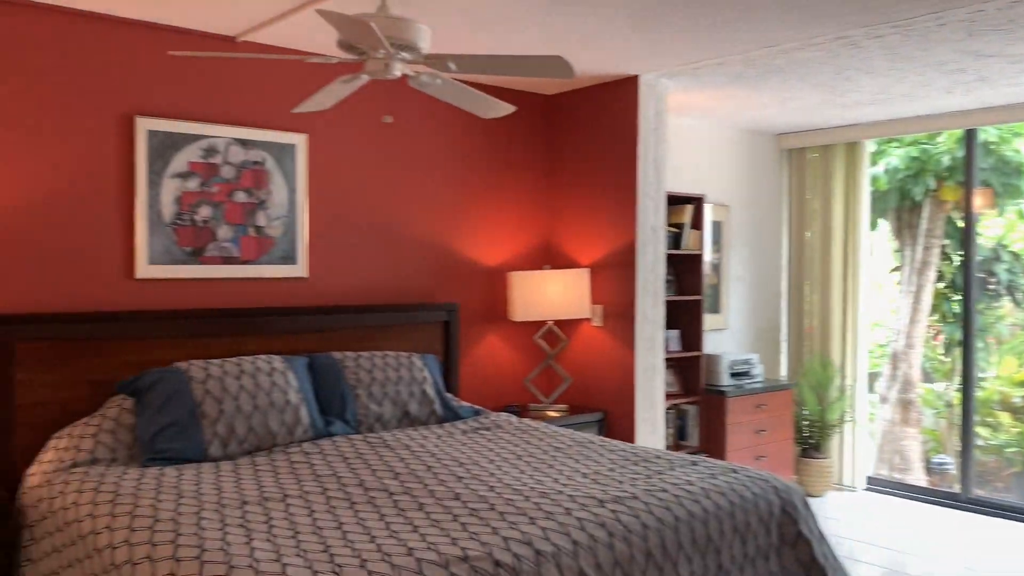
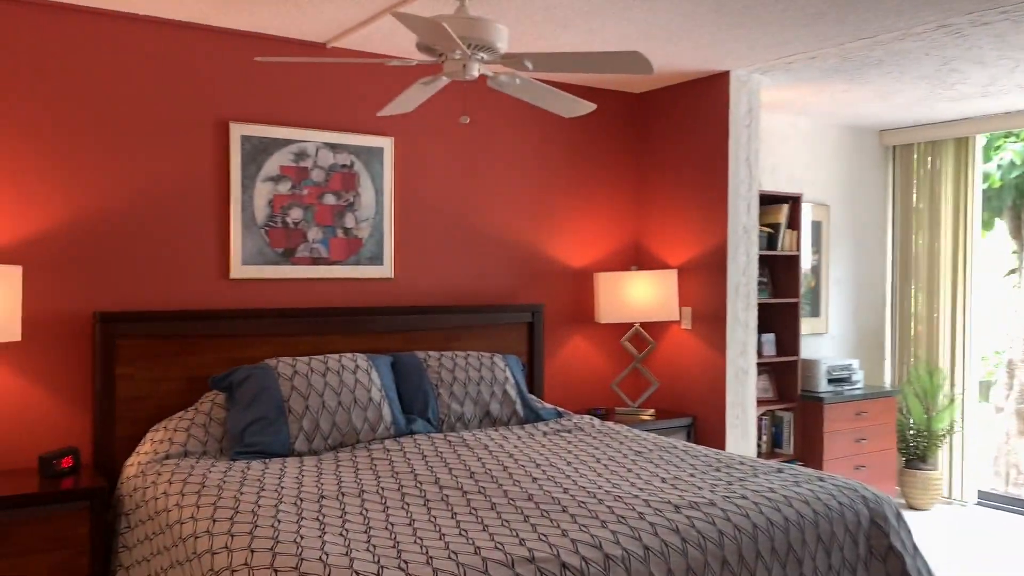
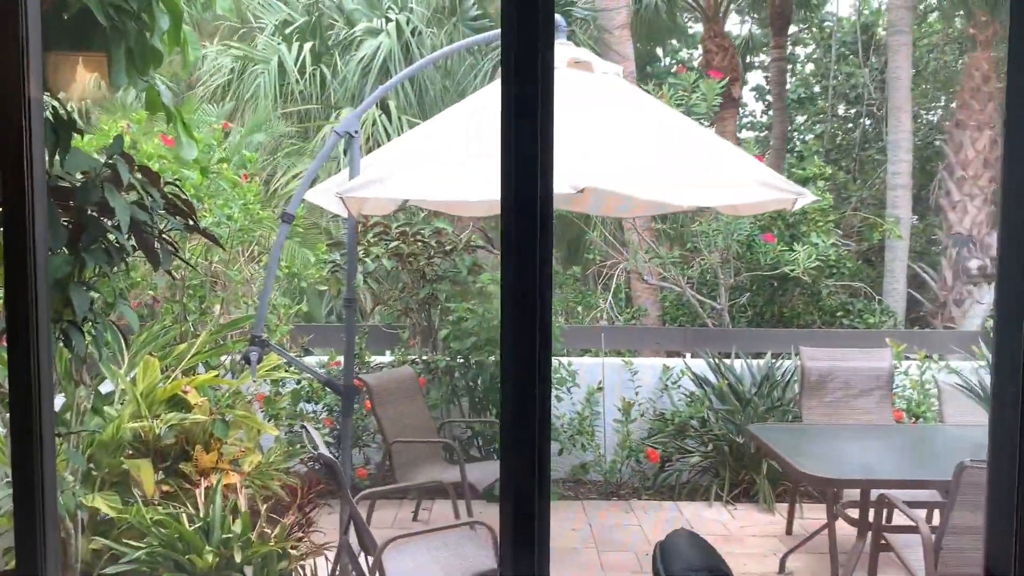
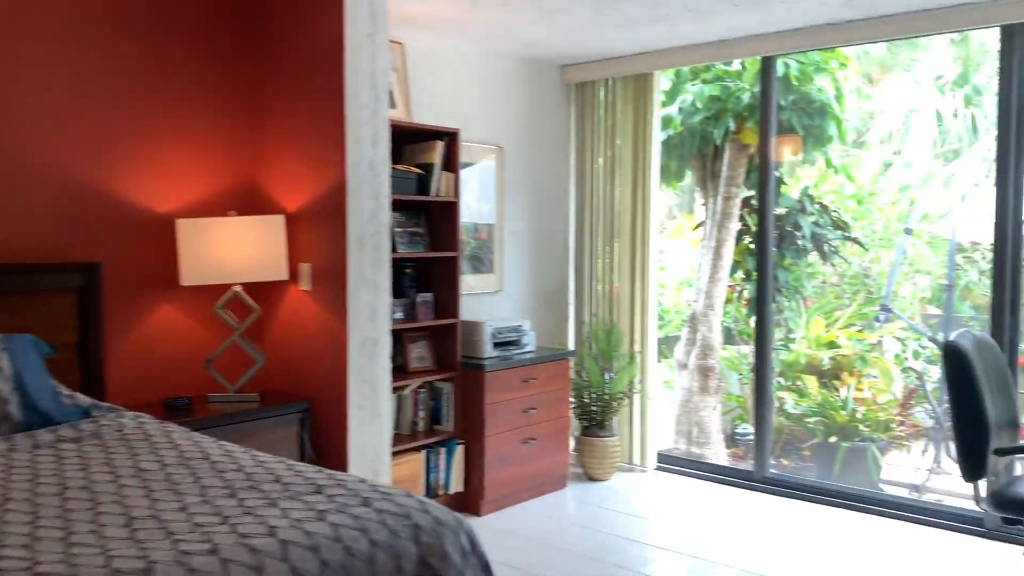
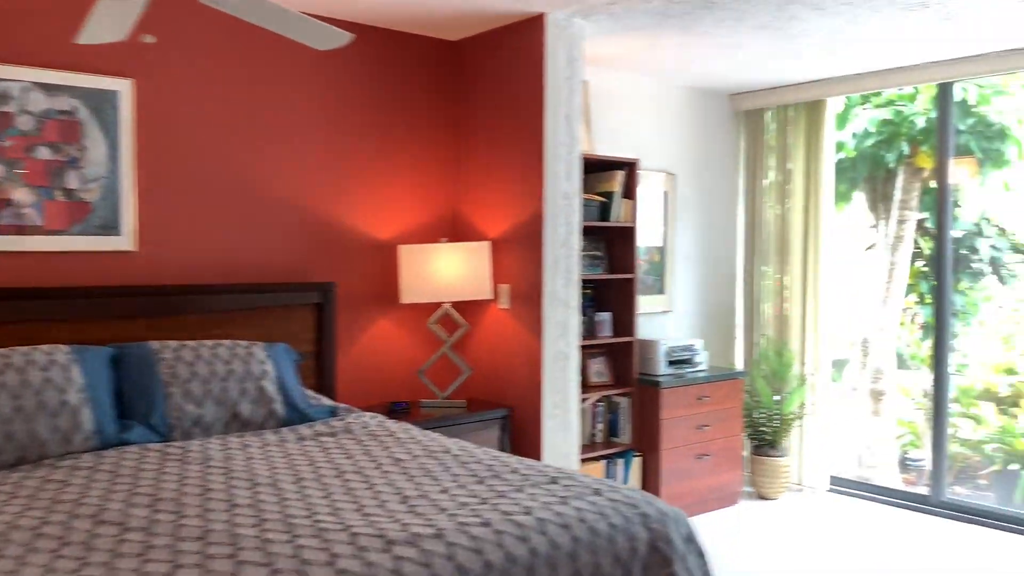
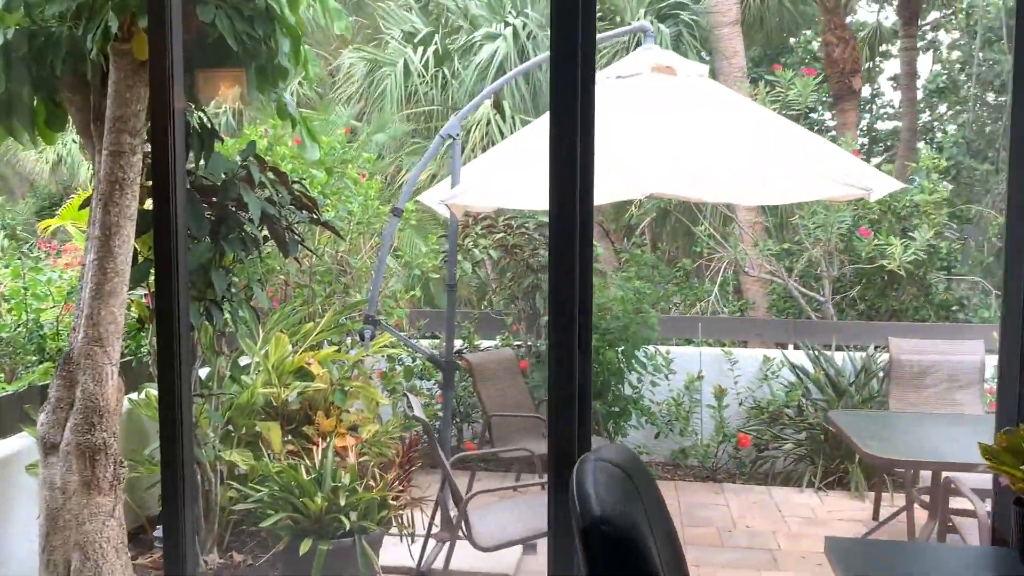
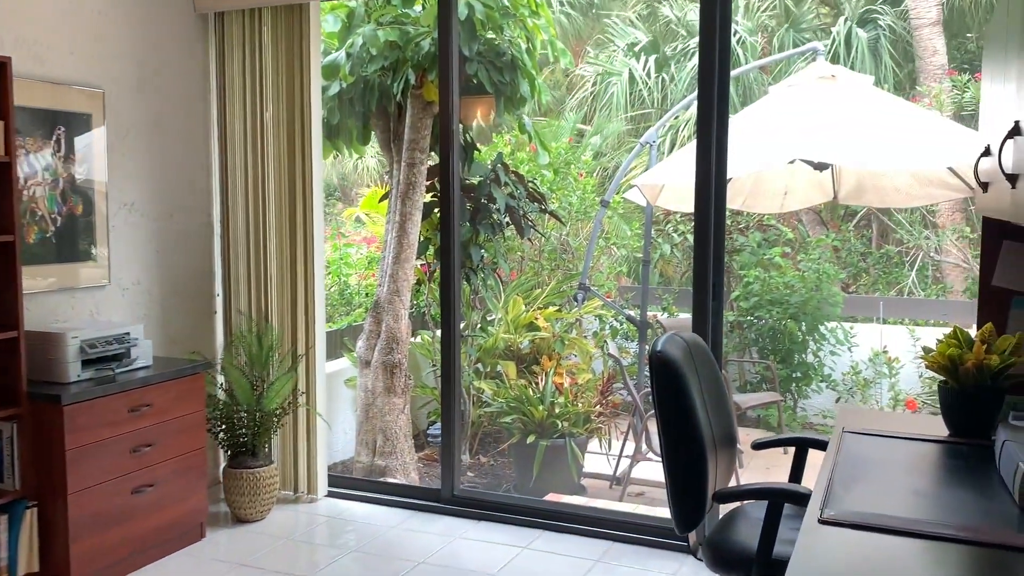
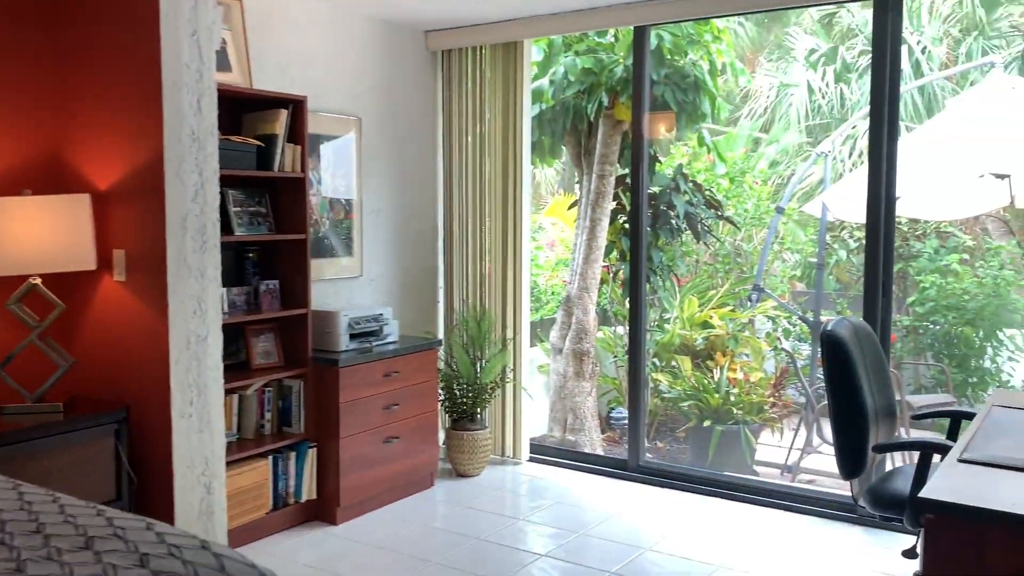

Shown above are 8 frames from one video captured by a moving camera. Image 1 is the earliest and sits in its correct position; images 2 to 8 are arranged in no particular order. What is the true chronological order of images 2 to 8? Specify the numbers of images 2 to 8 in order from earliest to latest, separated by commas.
2, 5, 4, 8, 7, 6, 3
